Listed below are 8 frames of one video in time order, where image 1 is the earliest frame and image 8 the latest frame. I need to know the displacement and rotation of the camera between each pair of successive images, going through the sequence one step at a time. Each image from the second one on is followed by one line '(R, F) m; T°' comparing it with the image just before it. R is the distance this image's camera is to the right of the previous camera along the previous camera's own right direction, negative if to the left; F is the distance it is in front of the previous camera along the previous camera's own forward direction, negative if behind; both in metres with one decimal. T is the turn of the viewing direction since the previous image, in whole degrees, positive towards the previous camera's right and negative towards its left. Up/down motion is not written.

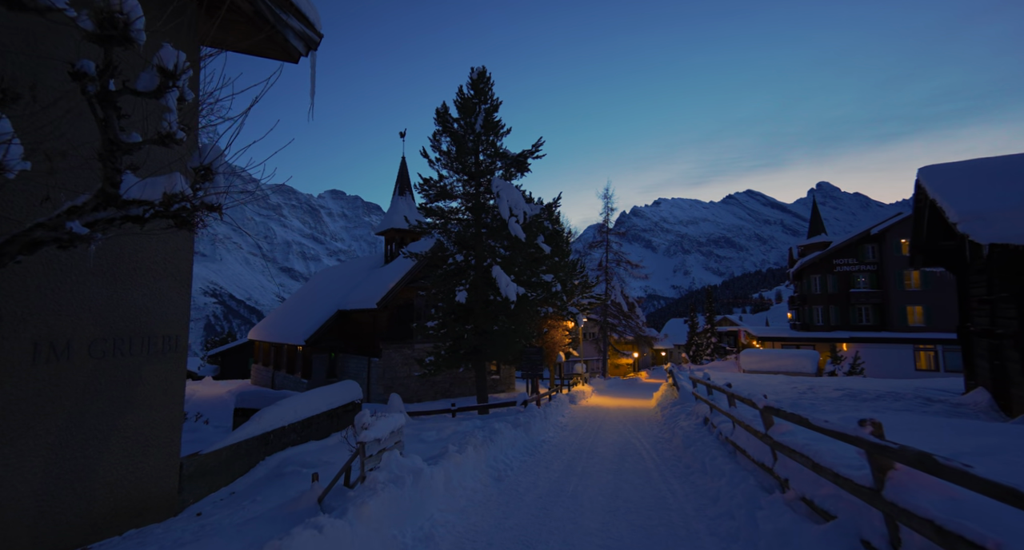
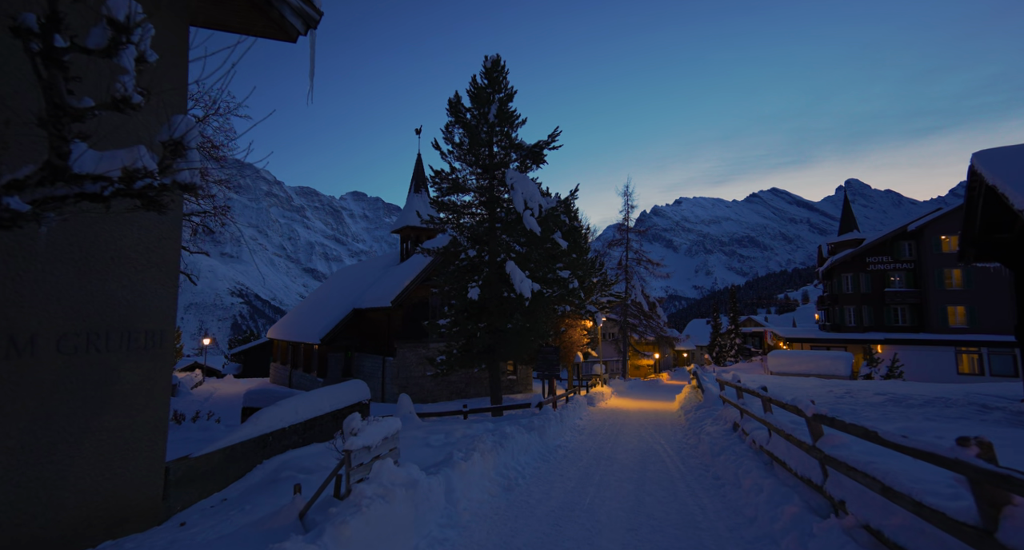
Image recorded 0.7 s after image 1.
(+0.1, +0.7) m; -2°
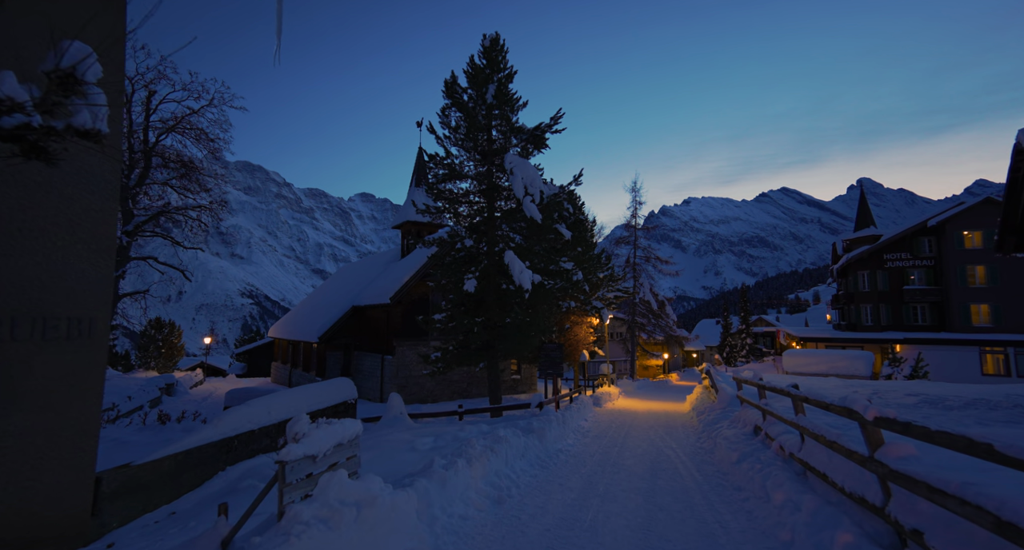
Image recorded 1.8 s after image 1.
(+0.2, +1.0) m; -1°
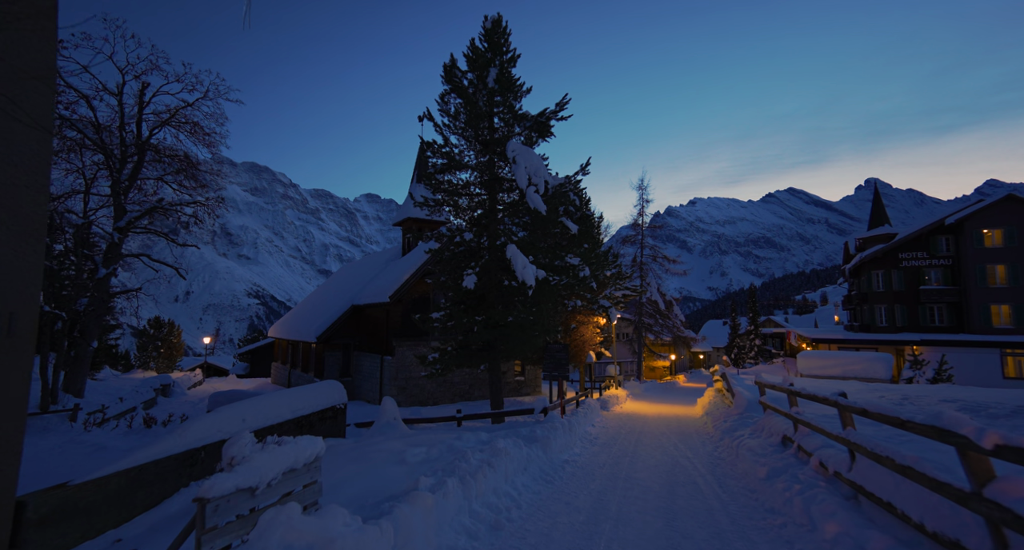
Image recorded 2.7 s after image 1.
(+0.1, +0.9) m; -1°
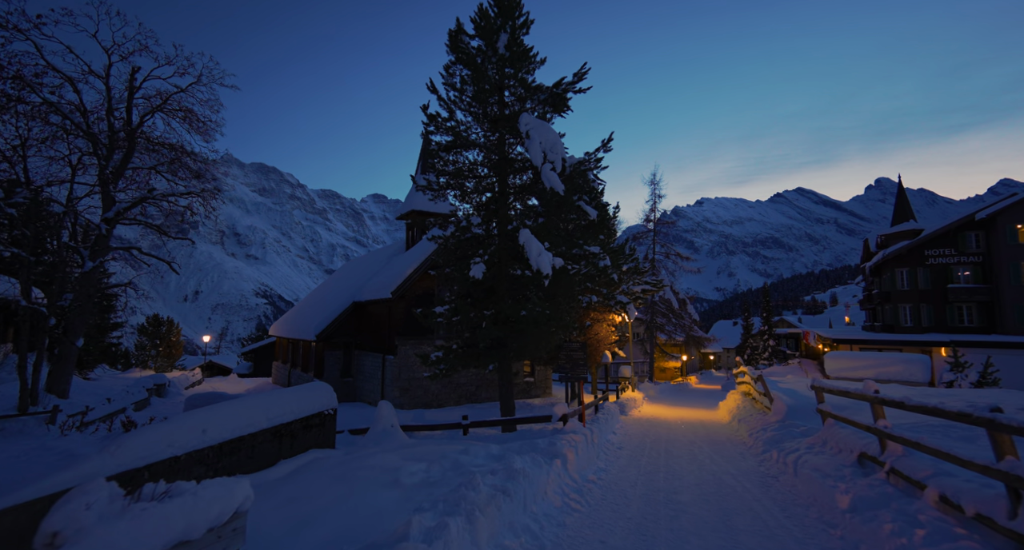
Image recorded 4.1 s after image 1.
(-0.2, +1.5) m; -1°
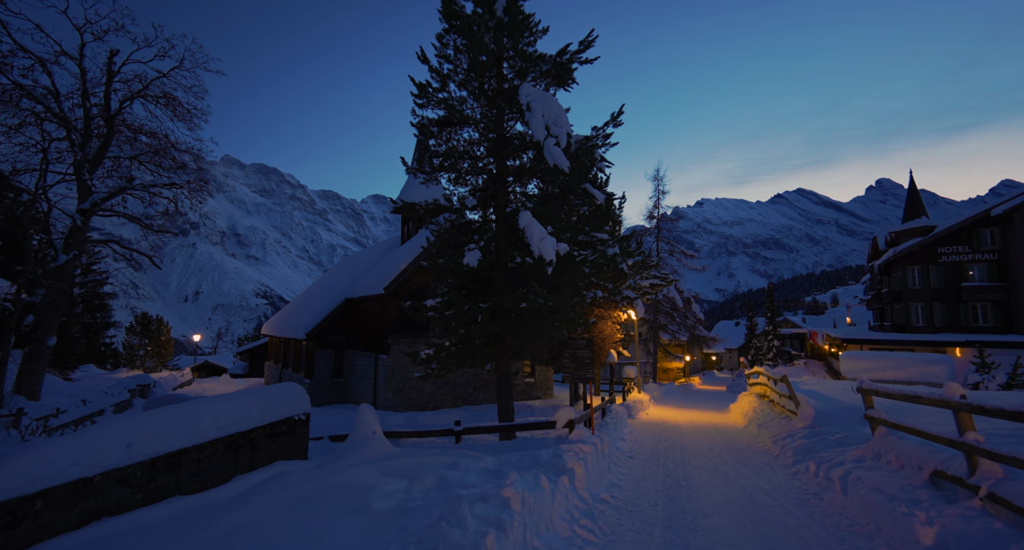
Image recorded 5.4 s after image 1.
(0.0, +1.2) m; 0°
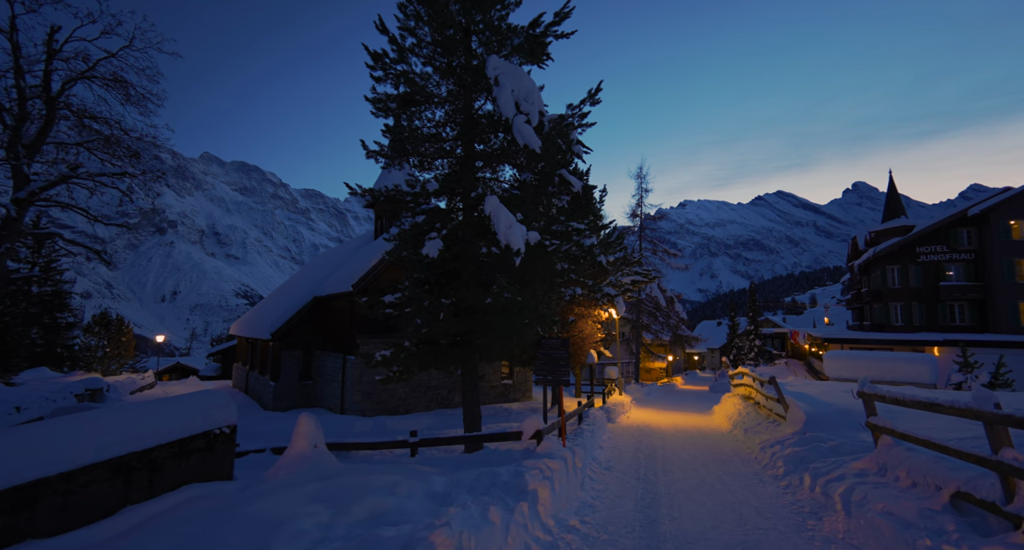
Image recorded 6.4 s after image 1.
(+0.3, +1.0) m; +2°
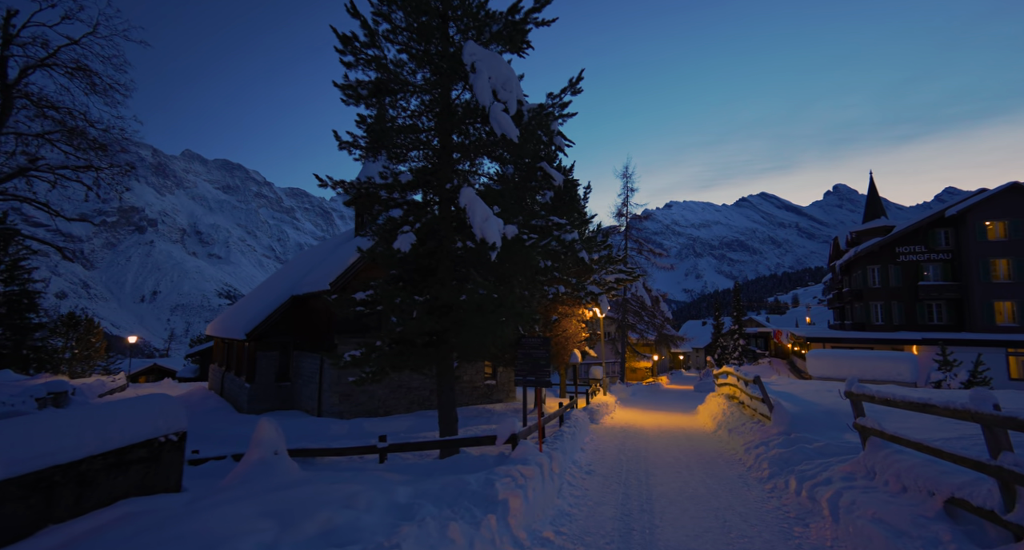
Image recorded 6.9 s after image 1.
(+0.2, +0.4) m; +1°
